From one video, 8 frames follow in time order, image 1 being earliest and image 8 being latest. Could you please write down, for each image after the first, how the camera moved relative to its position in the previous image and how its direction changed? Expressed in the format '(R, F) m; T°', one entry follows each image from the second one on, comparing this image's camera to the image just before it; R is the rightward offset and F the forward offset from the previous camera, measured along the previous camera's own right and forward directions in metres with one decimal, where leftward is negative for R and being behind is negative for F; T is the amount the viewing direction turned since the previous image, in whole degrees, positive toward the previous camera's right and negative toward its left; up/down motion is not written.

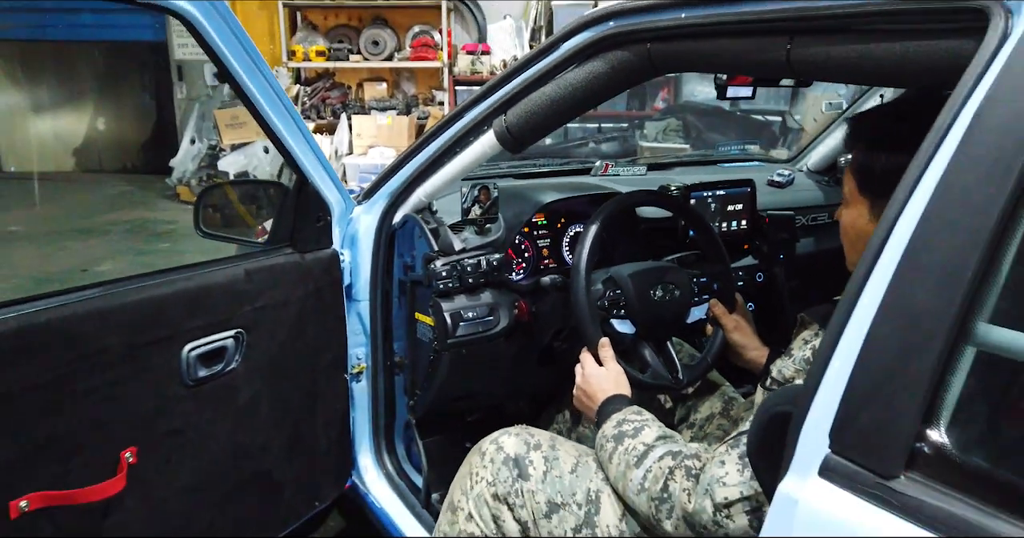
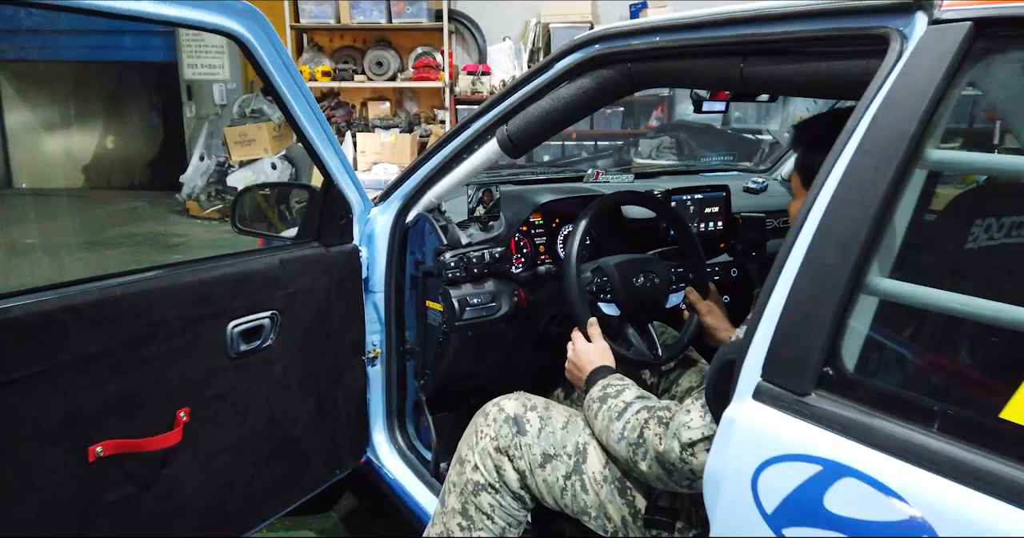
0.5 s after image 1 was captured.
(0.0, -0.2) m; 0°
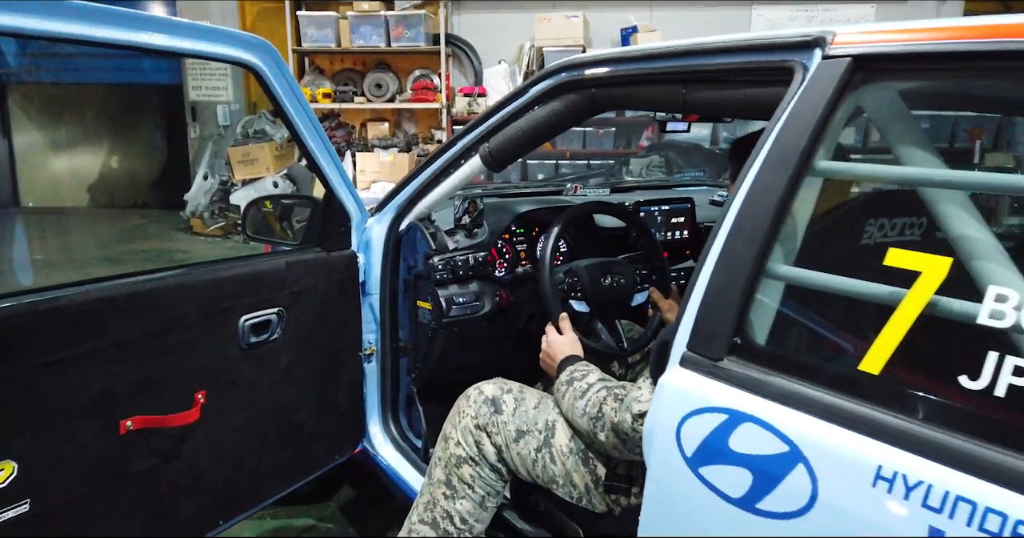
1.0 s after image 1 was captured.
(0.0, -0.2) m; 0°
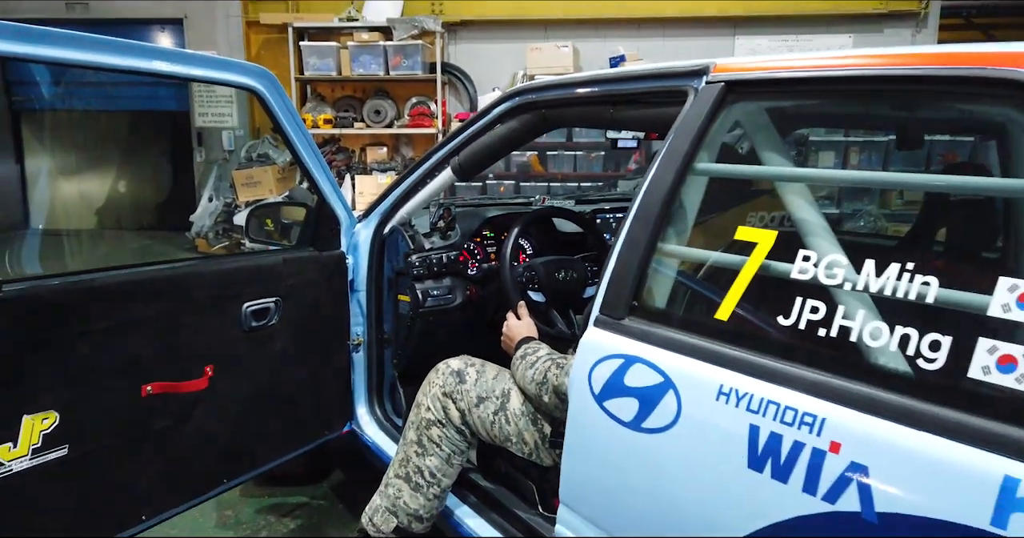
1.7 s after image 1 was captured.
(+0.1, -0.3) m; 0°
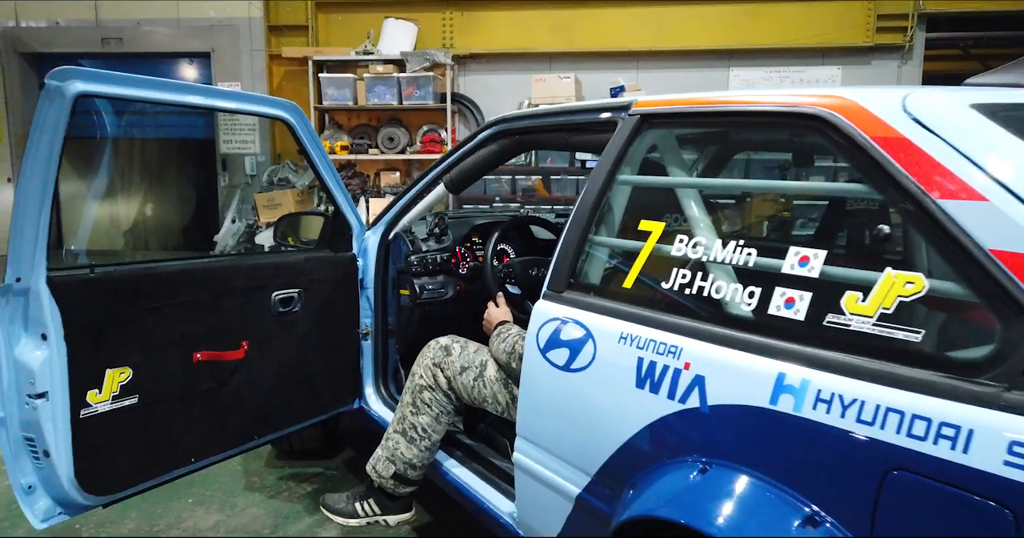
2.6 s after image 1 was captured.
(+0.1, -0.4) m; -1°
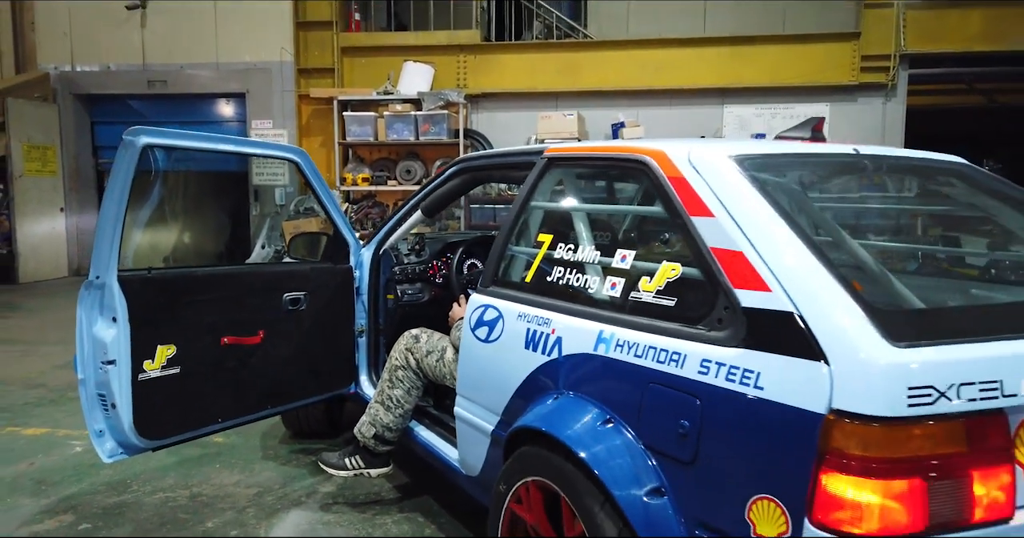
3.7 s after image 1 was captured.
(+0.2, -0.6) m; -2°
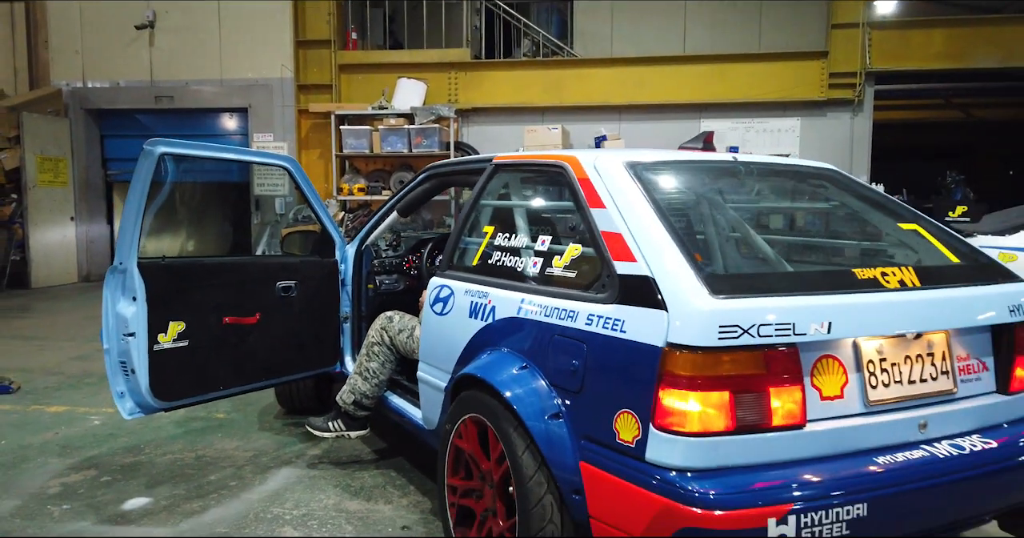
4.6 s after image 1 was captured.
(+0.2, -0.4) m; 0°
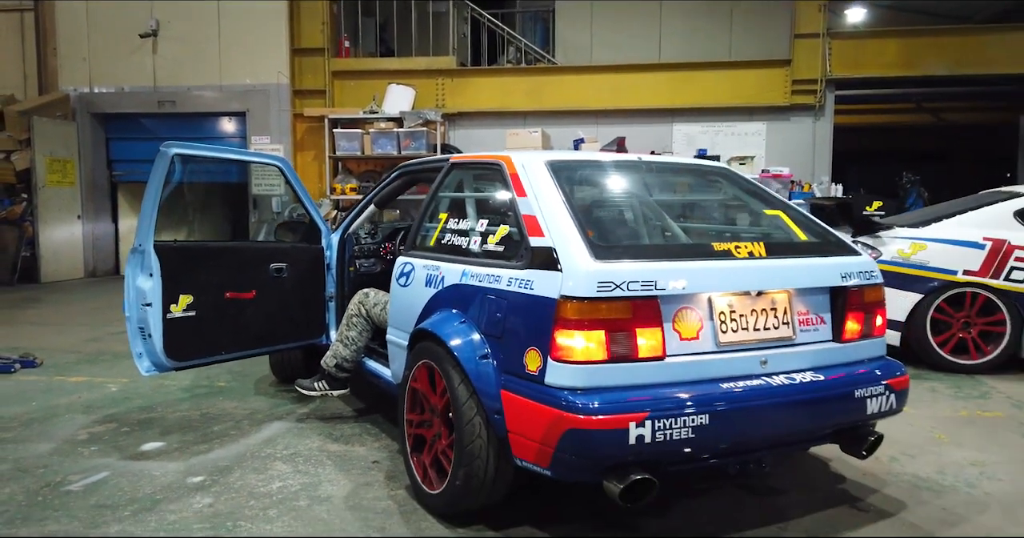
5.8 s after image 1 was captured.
(+0.2, -0.5) m; 0°
